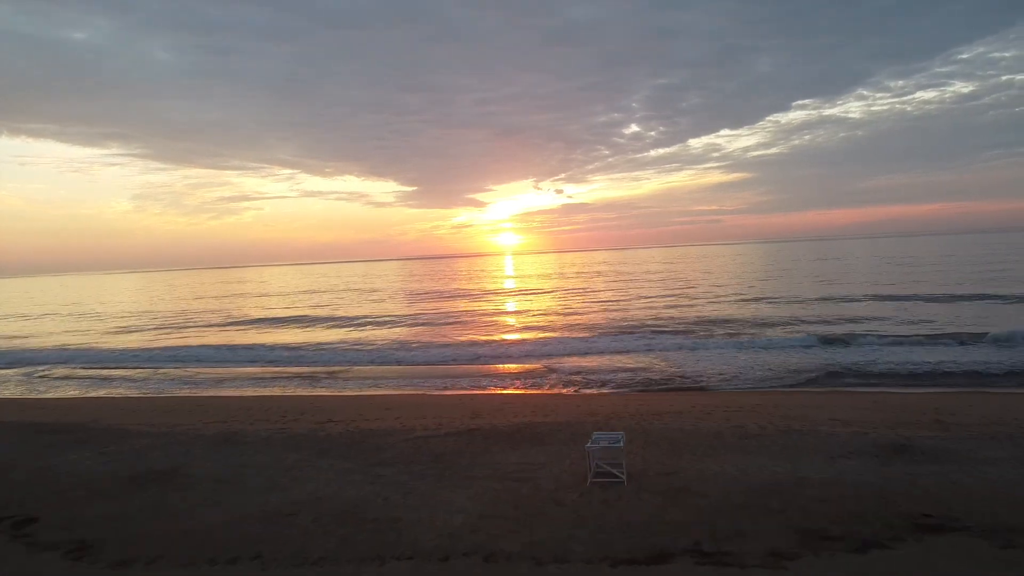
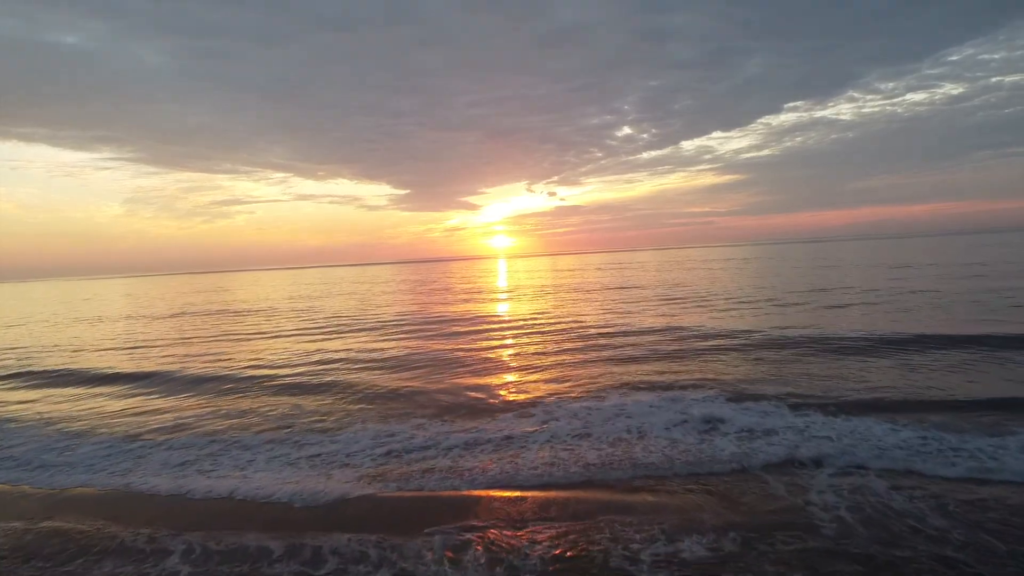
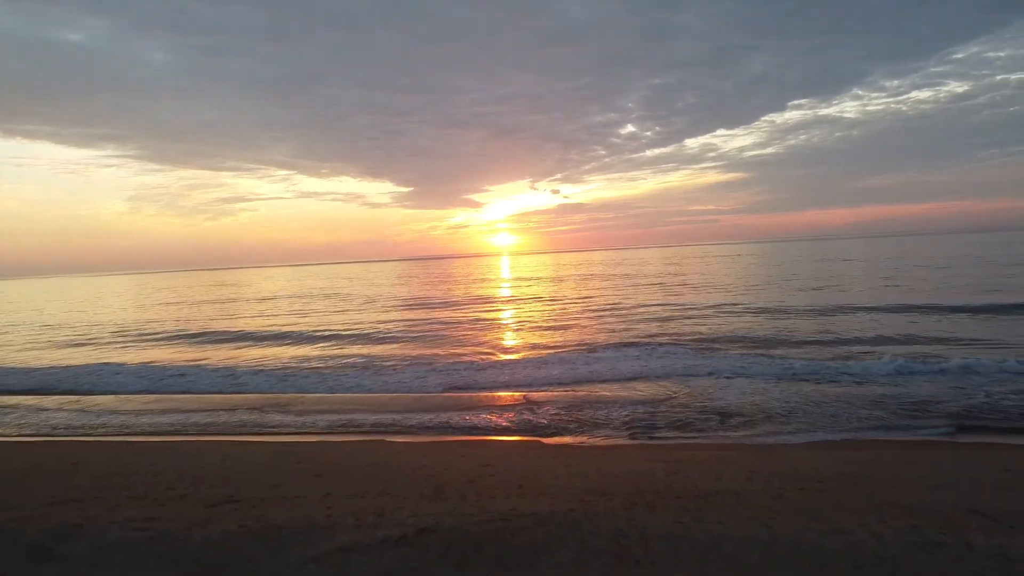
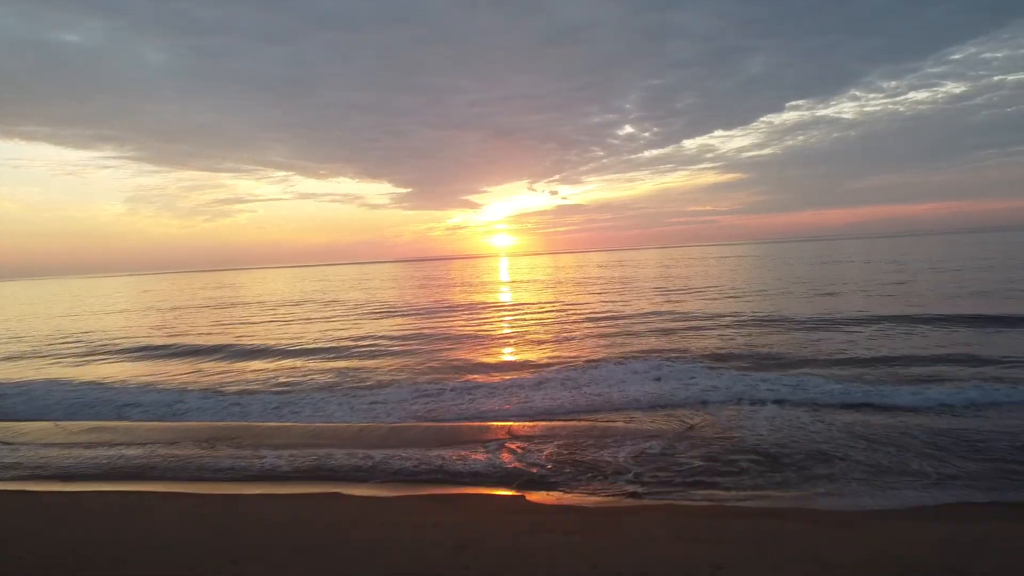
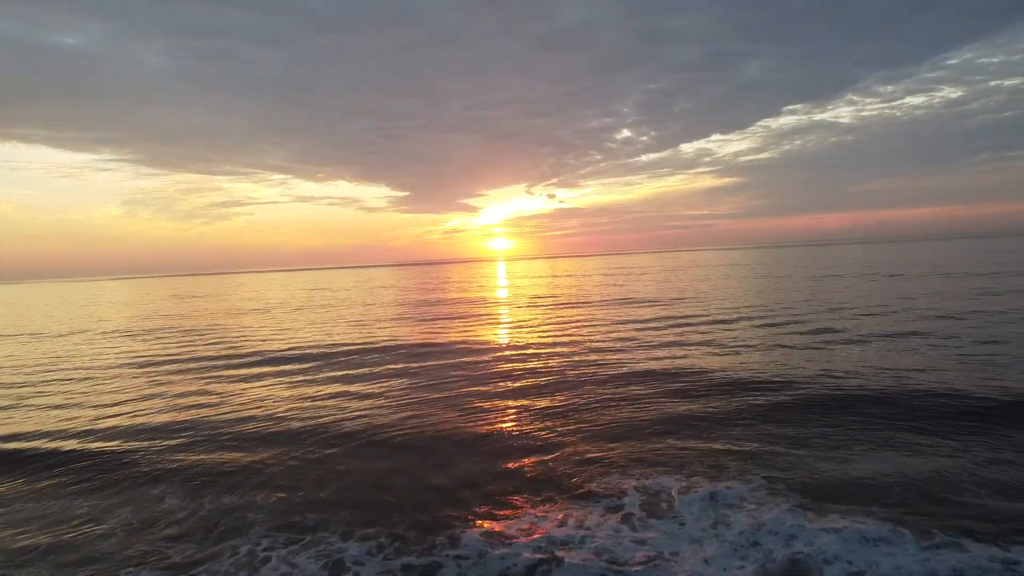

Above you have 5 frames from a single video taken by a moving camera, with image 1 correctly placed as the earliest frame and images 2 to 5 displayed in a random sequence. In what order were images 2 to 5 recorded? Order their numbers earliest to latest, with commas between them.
3, 4, 2, 5
